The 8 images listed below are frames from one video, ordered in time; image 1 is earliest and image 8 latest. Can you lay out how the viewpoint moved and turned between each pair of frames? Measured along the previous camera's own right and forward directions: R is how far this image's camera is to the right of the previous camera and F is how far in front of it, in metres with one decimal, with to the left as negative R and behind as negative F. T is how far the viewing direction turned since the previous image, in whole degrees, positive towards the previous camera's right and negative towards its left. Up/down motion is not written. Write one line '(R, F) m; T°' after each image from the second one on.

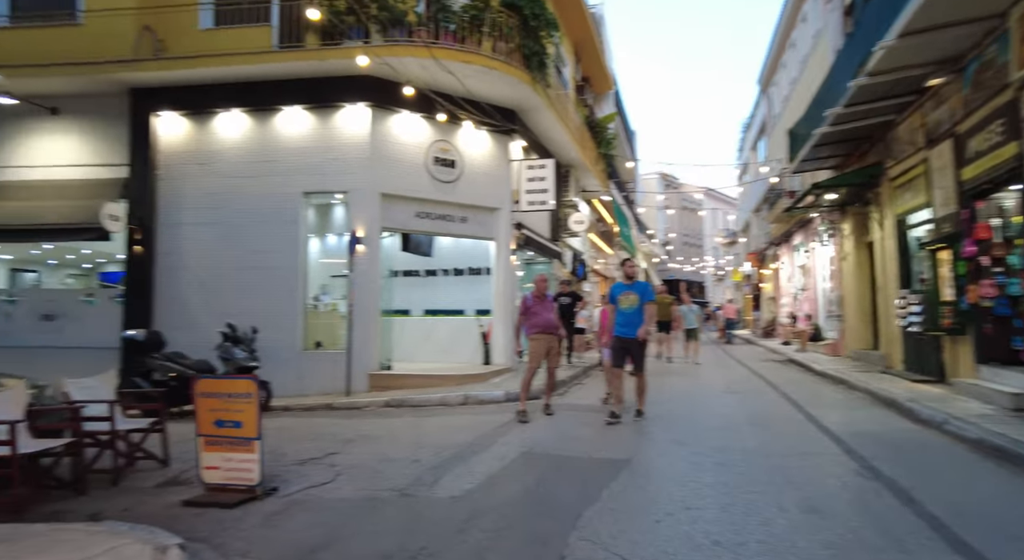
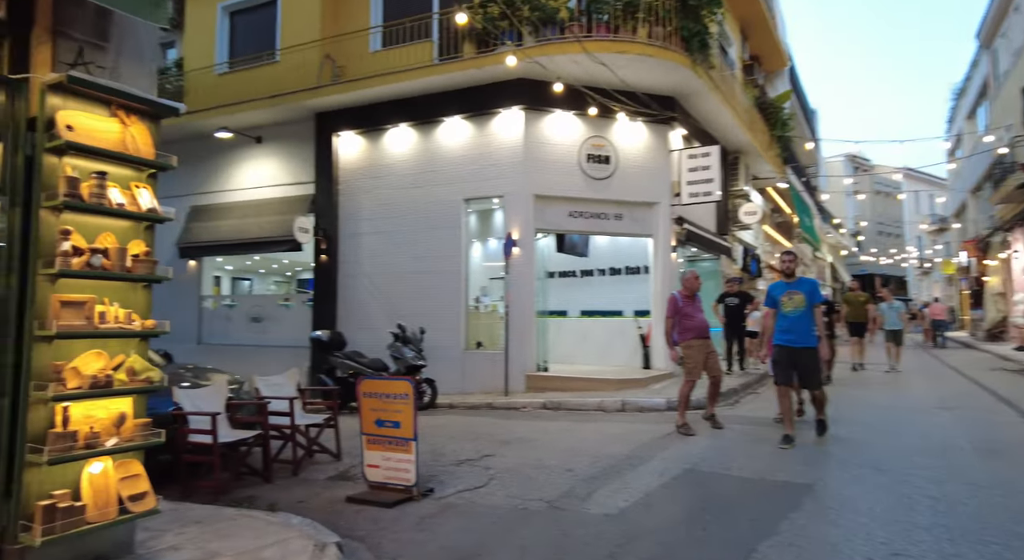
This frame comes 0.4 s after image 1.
(+0.1, +0.2) m; -15°
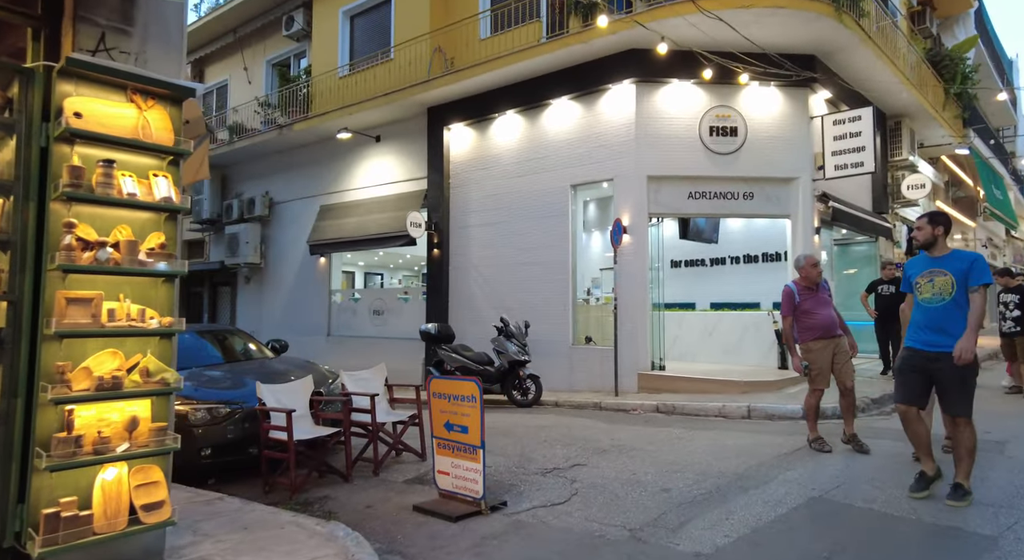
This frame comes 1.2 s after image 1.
(+0.4, +0.6) m; -12°
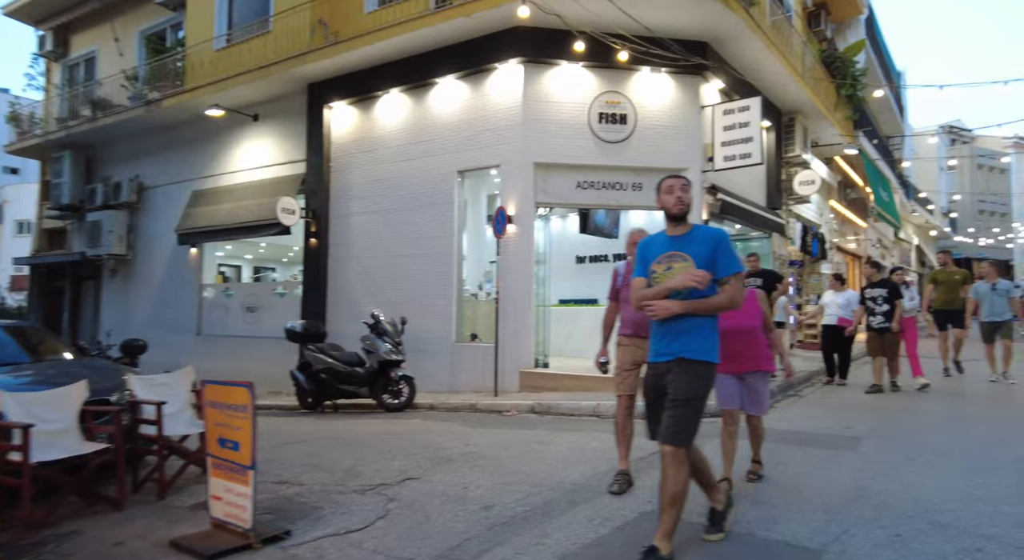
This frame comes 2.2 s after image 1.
(+0.7, +0.6) m; +6°
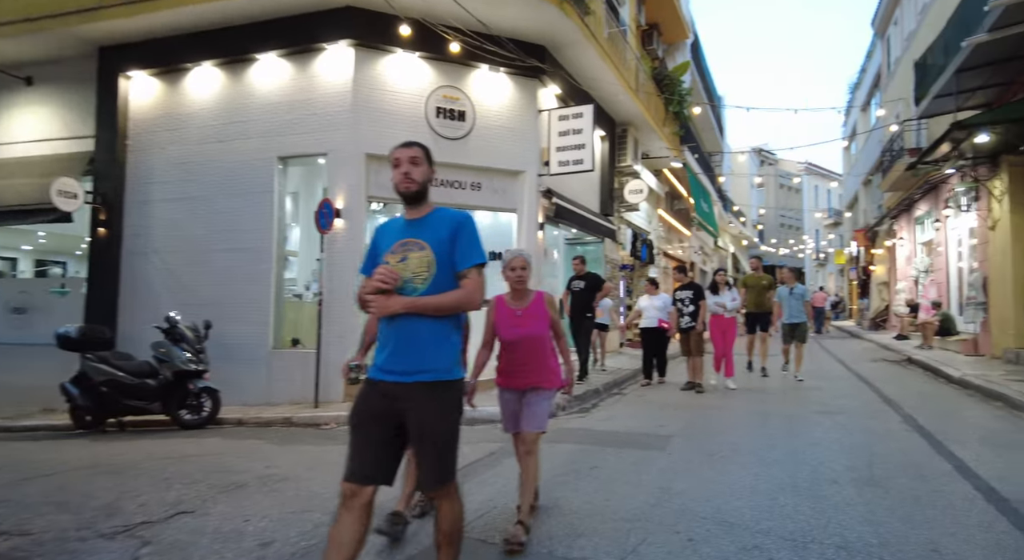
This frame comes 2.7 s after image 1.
(+0.3, +0.3) m; +13°
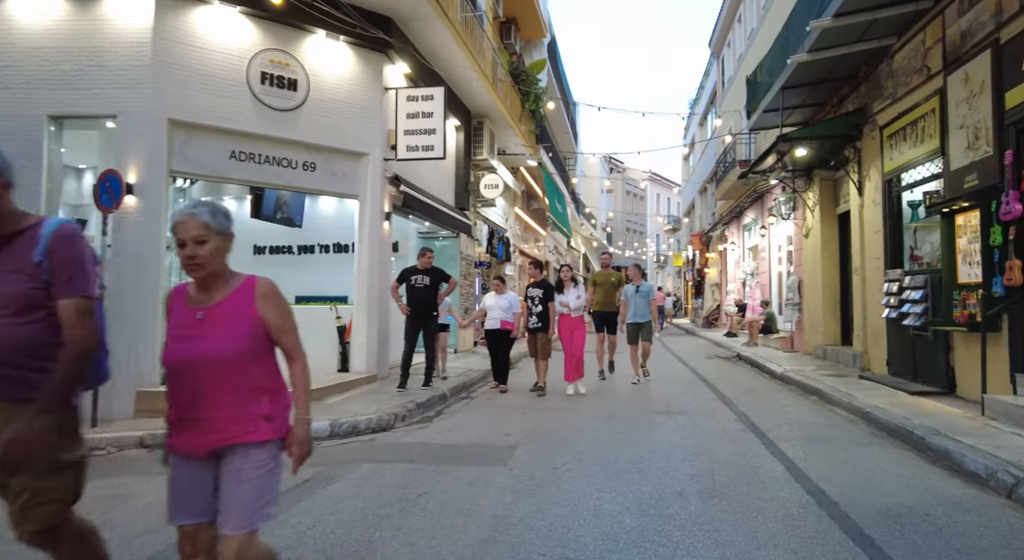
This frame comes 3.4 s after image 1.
(+0.2, +0.7) m; +13°
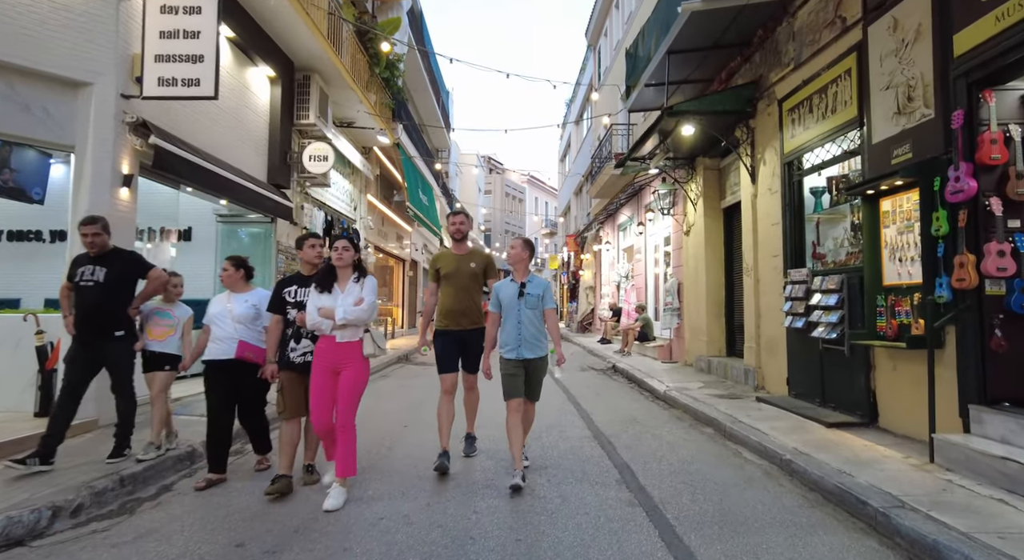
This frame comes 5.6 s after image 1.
(+0.8, +2.5) m; +11°
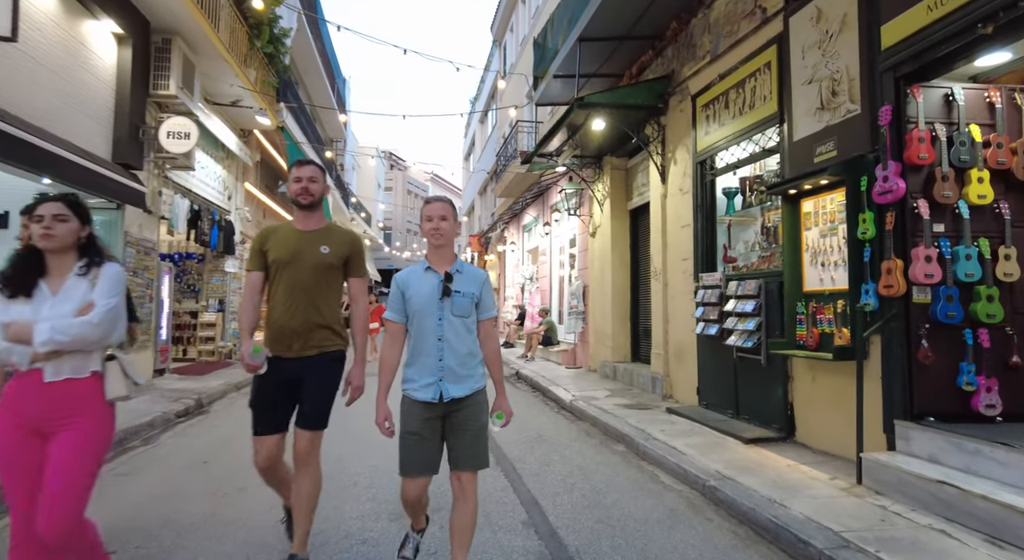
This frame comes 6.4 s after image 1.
(+0.1, +0.8) m; +9°
